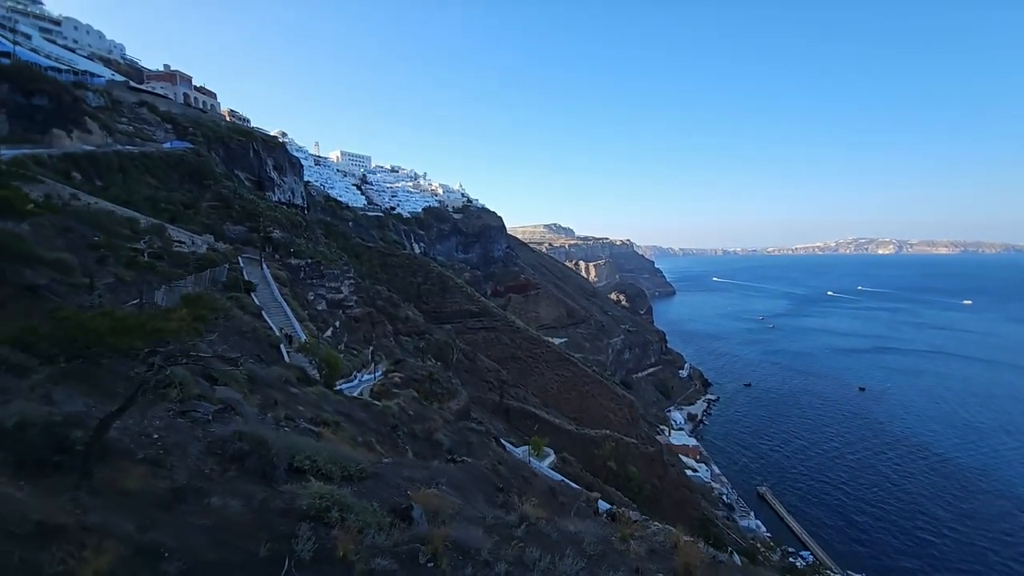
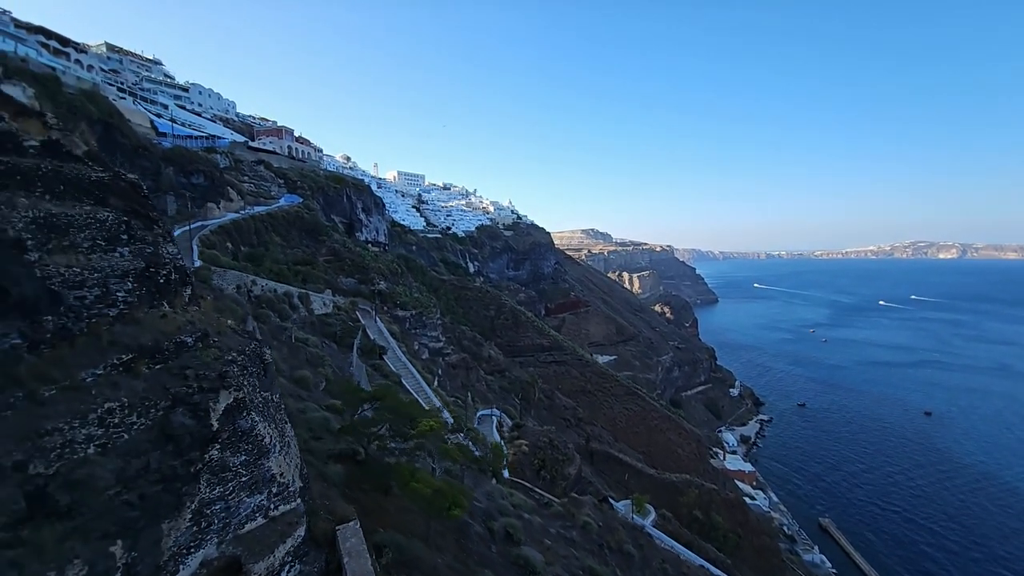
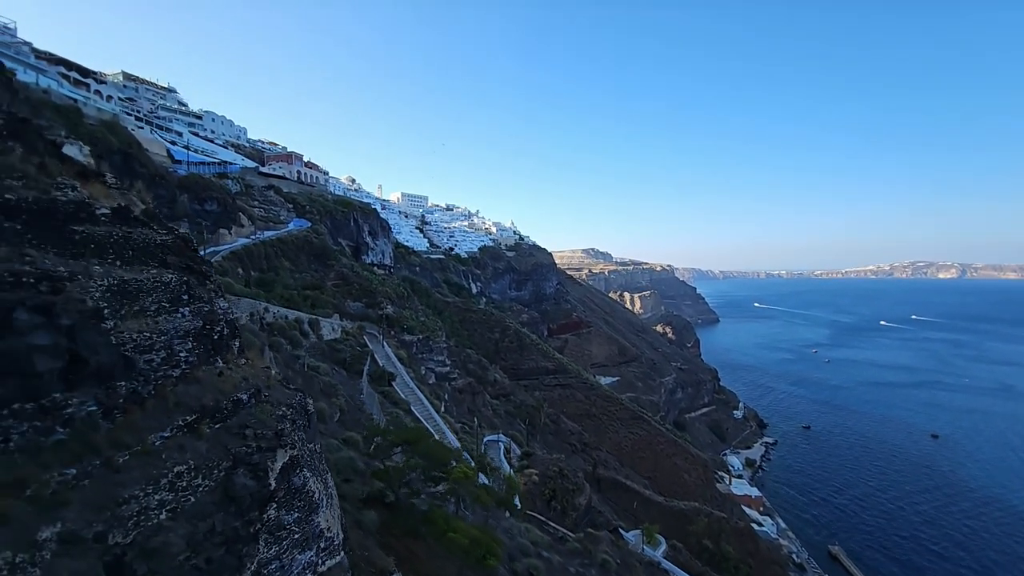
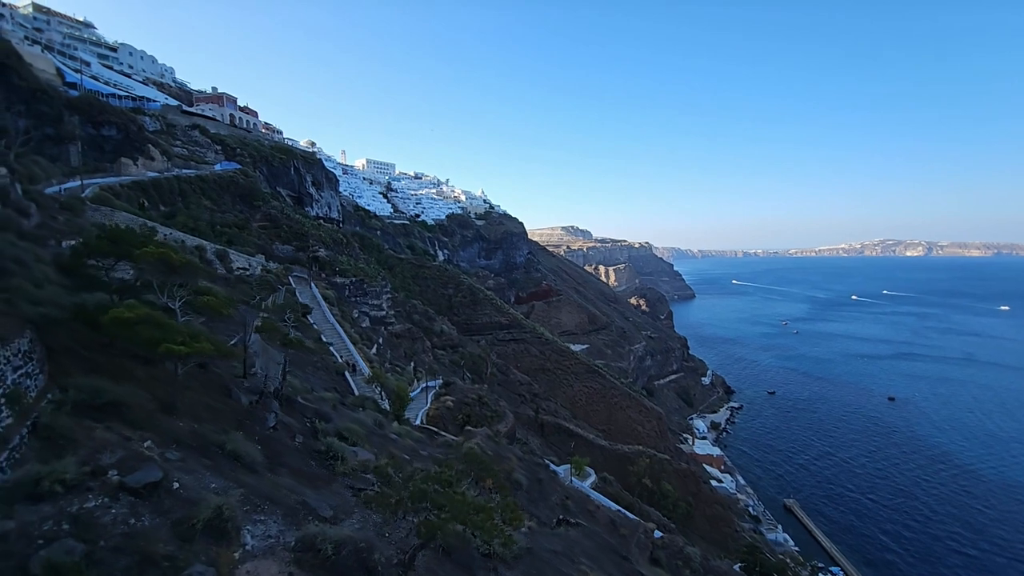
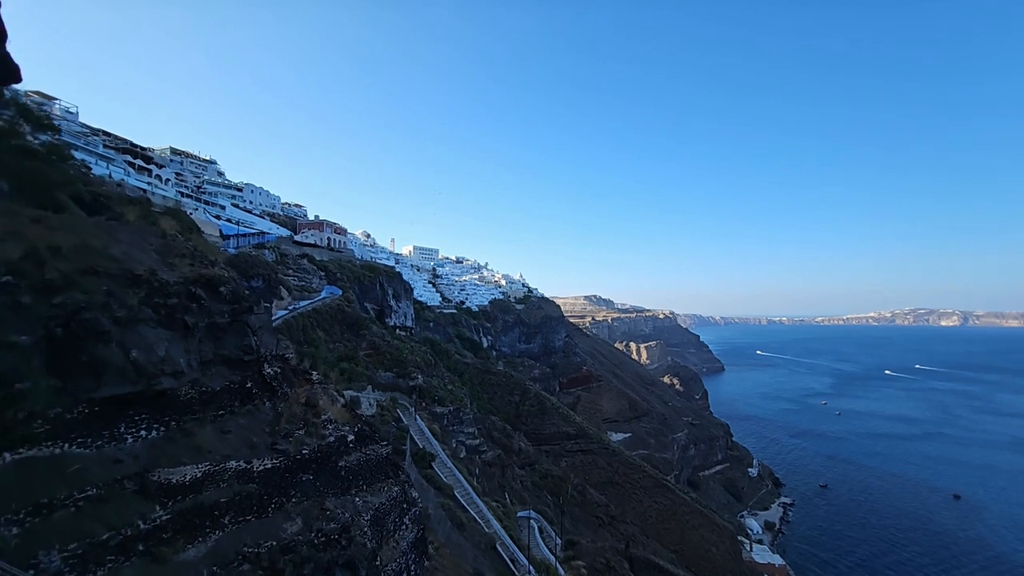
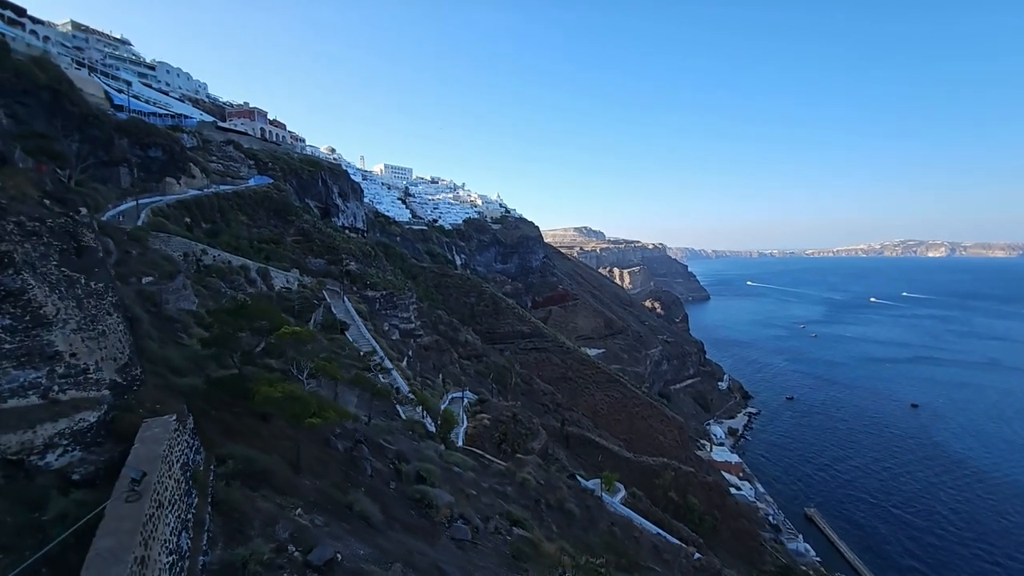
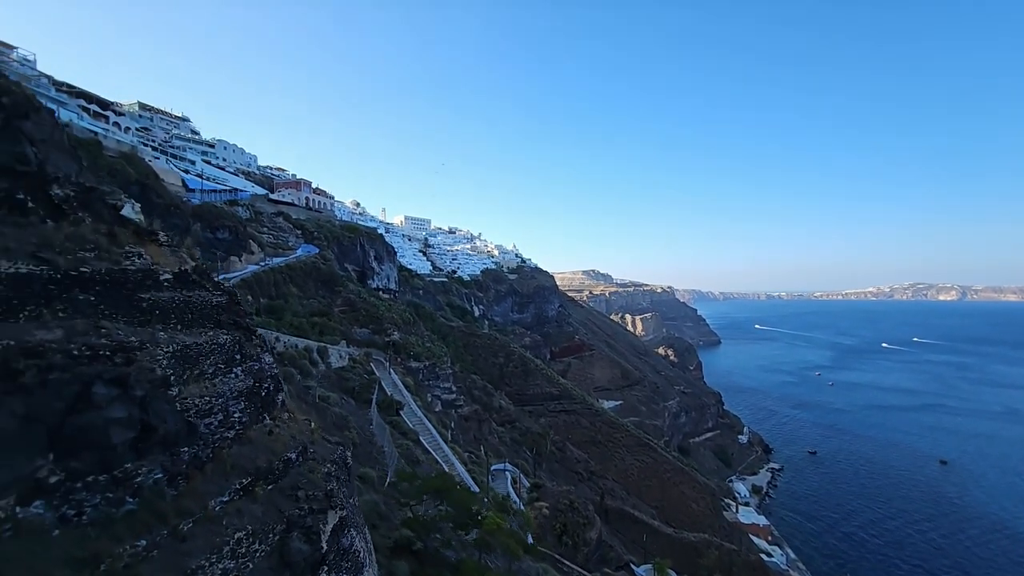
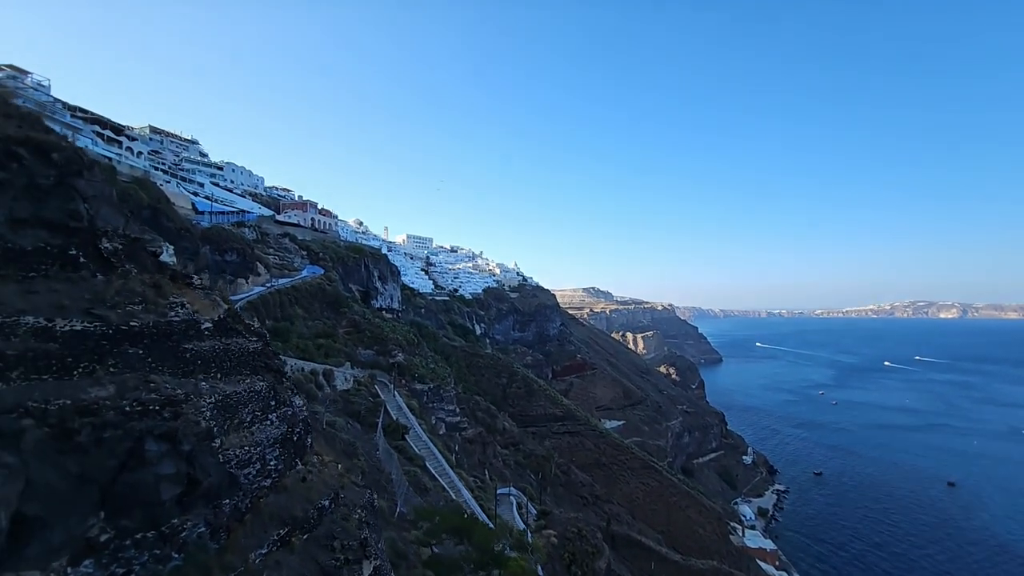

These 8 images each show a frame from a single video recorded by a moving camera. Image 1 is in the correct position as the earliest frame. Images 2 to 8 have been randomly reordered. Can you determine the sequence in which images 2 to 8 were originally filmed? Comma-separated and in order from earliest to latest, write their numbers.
4, 6, 2, 3, 7, 8, 5
